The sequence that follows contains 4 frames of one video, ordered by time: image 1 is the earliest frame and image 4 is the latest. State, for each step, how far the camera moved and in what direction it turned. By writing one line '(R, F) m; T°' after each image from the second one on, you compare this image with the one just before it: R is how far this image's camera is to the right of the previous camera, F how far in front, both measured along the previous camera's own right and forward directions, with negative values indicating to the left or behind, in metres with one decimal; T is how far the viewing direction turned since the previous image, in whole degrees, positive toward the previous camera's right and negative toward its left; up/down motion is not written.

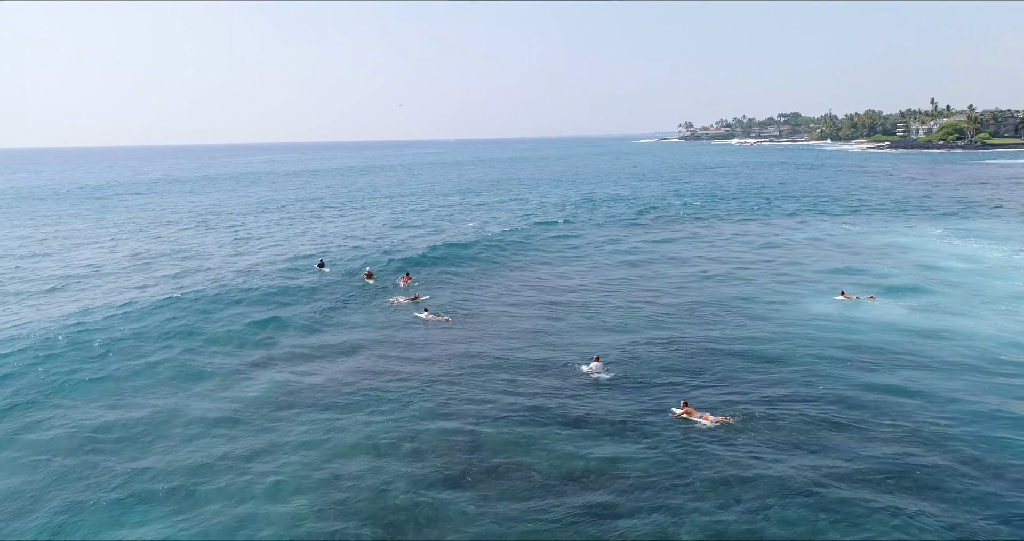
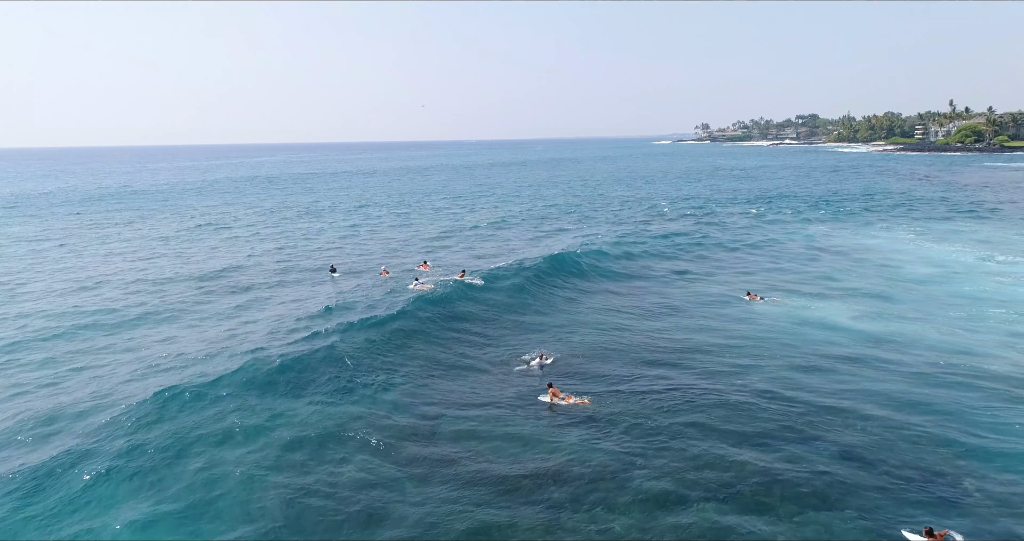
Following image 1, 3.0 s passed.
(+1.0, -1.3) m; -1°
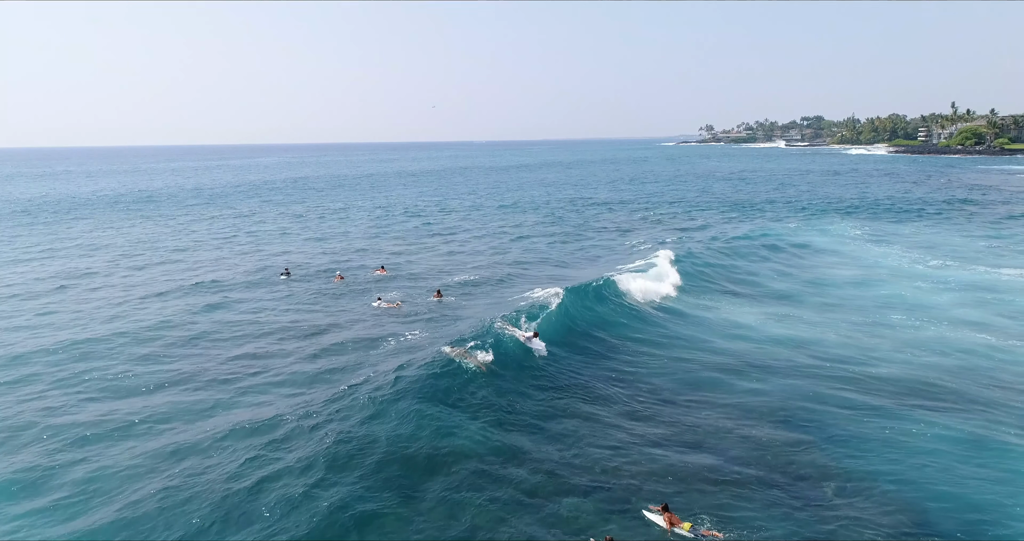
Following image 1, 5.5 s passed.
(+3.7, -2.0) m; 0°
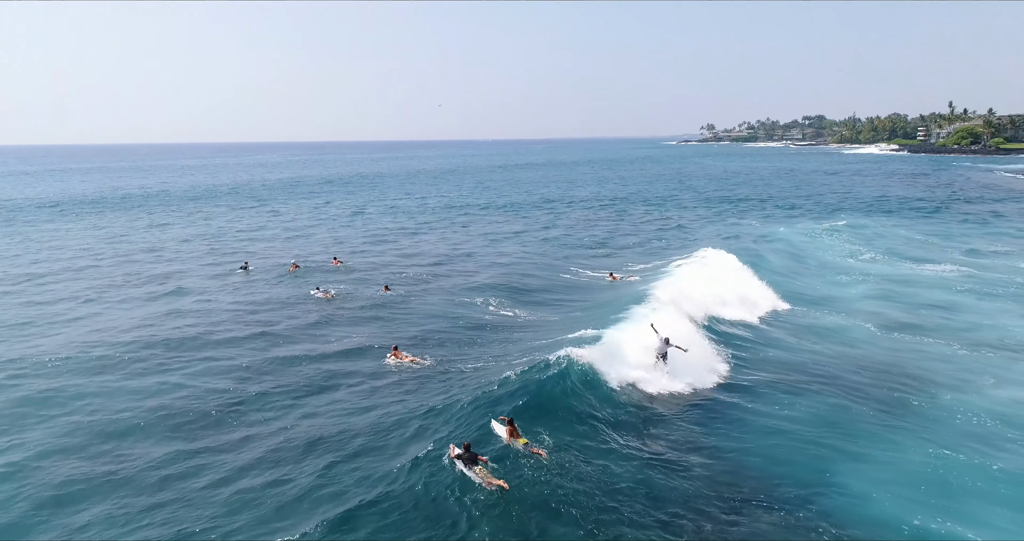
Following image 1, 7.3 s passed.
(+2.6, -1.1) m; 0°
